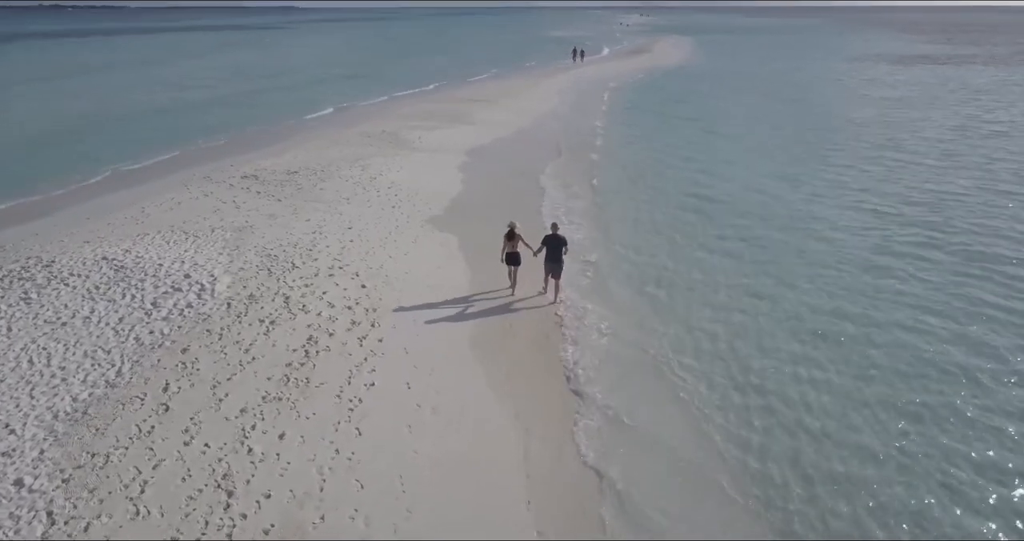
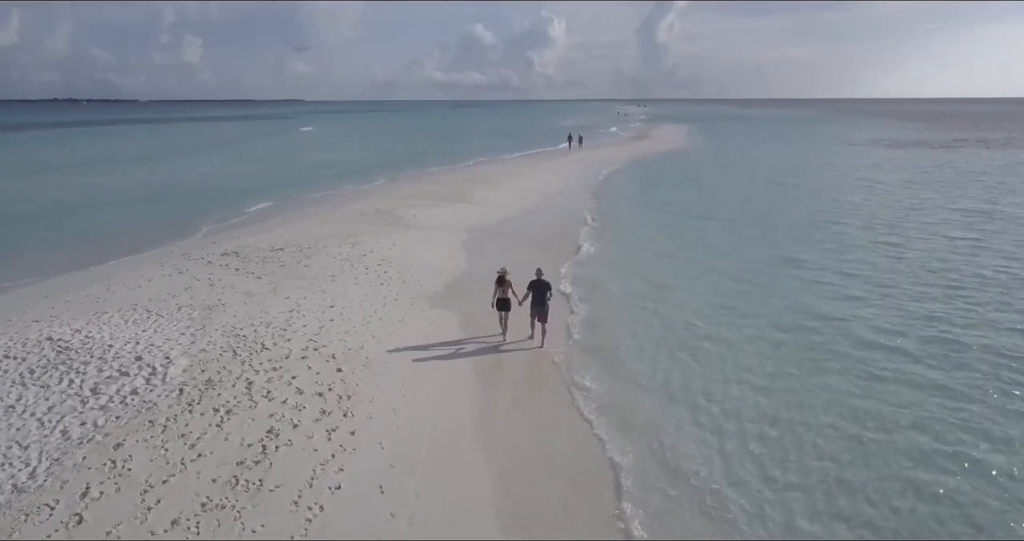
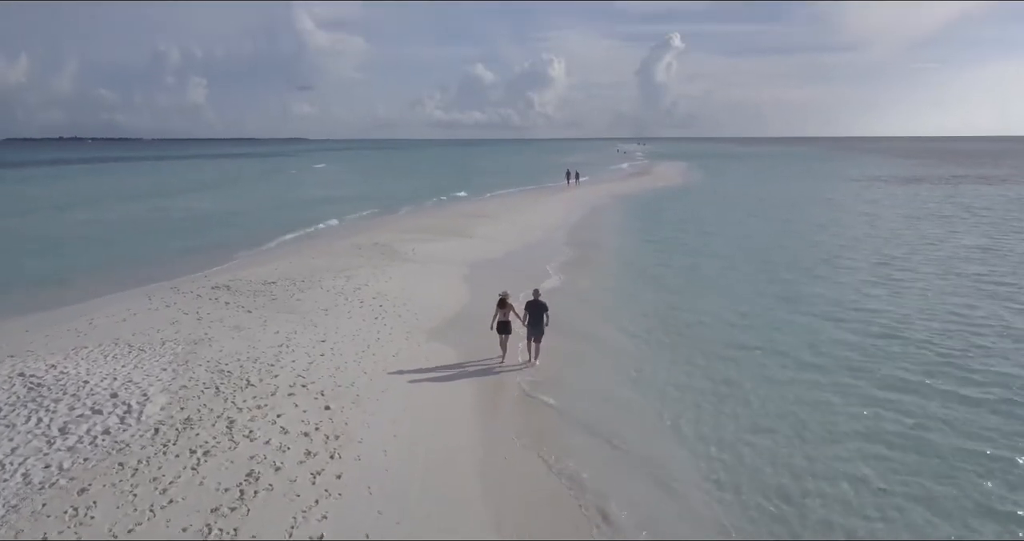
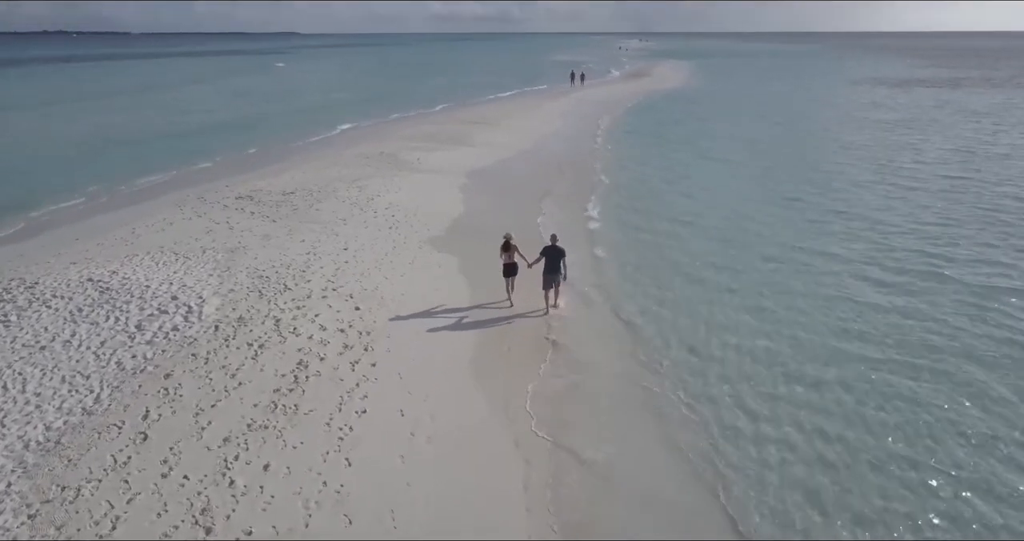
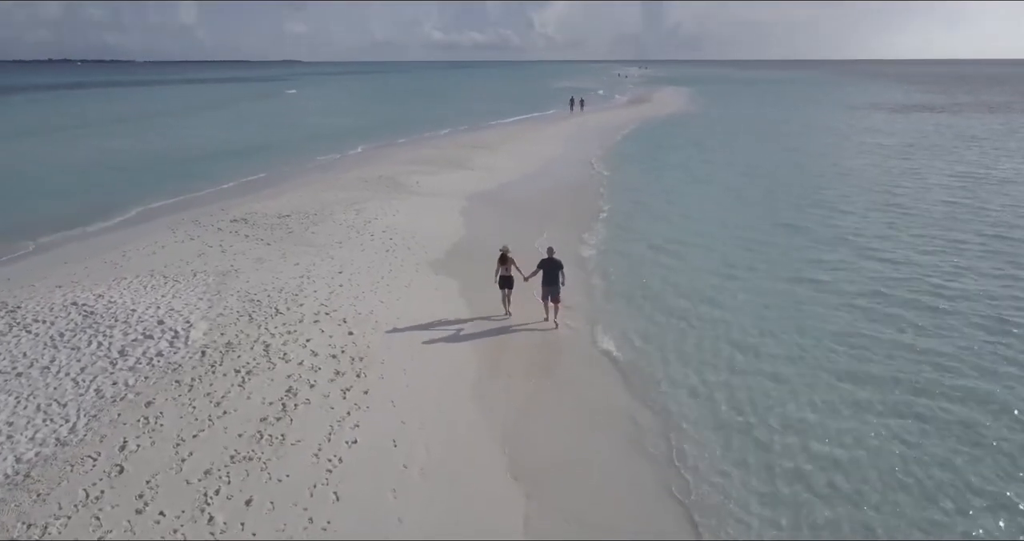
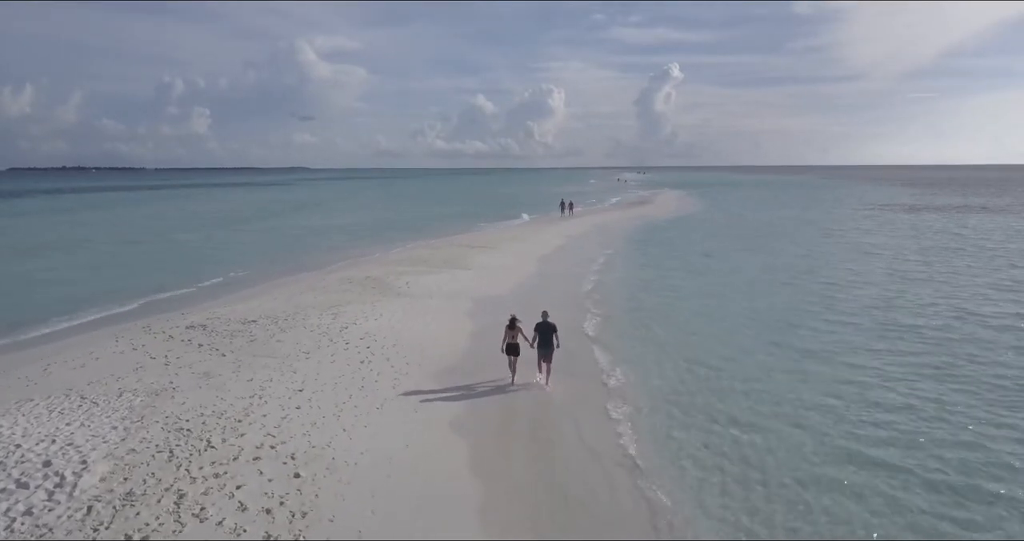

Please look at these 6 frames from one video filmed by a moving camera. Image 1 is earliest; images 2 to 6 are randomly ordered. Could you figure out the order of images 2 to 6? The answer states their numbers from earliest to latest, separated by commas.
4, 5, 2, 3, 6
